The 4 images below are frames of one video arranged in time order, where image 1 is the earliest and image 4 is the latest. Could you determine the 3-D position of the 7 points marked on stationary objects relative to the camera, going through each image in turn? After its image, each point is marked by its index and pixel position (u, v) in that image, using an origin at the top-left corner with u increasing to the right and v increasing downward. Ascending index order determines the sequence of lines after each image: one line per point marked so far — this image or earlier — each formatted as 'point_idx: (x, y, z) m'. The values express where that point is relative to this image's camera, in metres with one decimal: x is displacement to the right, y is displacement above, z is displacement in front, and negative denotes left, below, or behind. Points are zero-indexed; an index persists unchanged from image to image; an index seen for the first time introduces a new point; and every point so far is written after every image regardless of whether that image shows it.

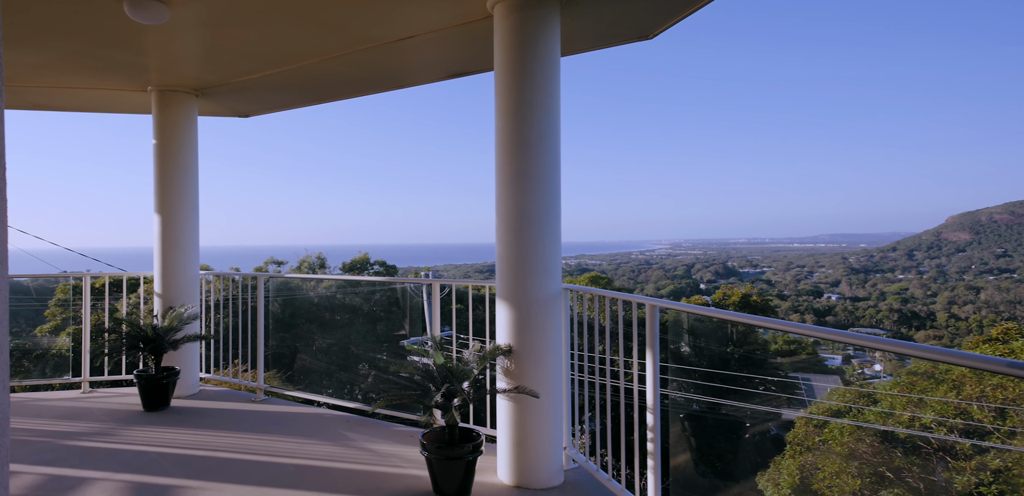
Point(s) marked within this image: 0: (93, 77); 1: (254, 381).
0: (-2.9, +1.2, +4.6) m
1: (-1.9, -1.0, +4.8) m
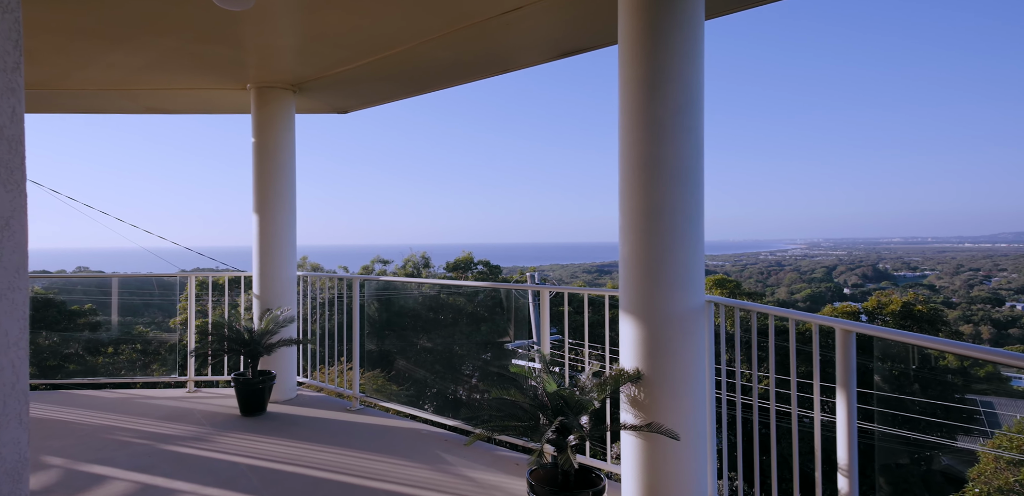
0: (-2.2, +1.2, +4.5) m
1: (-1.1, -1.0, +4.6) m
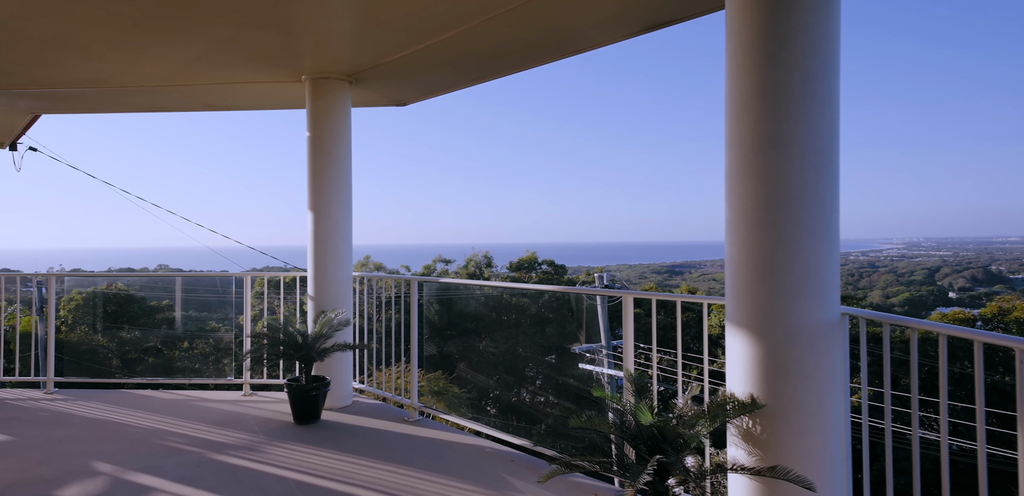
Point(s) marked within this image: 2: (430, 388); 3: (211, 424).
0: (-1.7, +1.2, +4.3) m
1: (-0.7, -1.0, +4.3) m
2: (-0.5, -0.9, +4.2) m
3: (-1.8, -1.0, +3.8) m
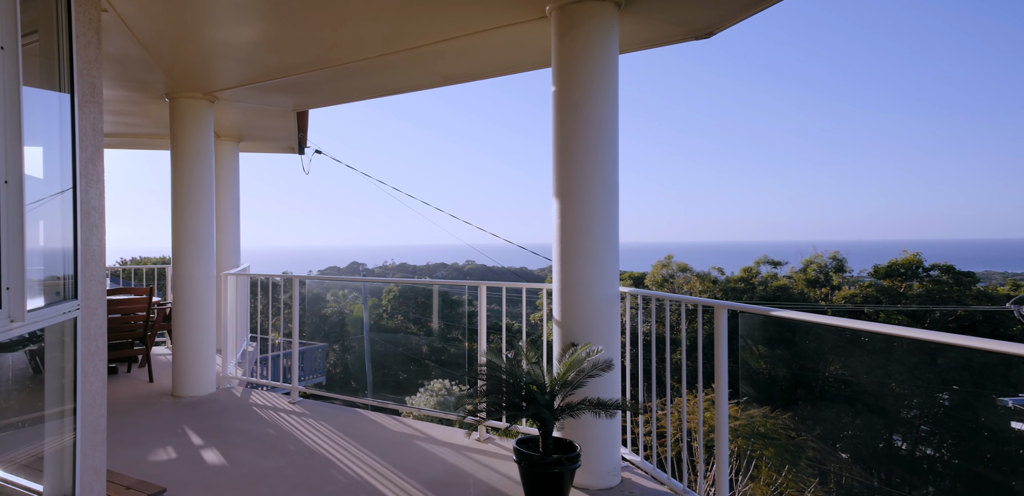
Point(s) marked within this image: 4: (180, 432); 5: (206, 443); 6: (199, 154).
0: (-0.1, +1.2, +3.1) m
1: (+0.8, -0.9, +2.7) m
2: (+0.9, -0.8, +2.5) m
3: (-0.4, -1.0, +2.7) m
4: (-1.9, -1.0, +3.7) m
5: (-1.6, -1.0, +3.5) m
6: (-2.1, +0.7, +4.5) m
